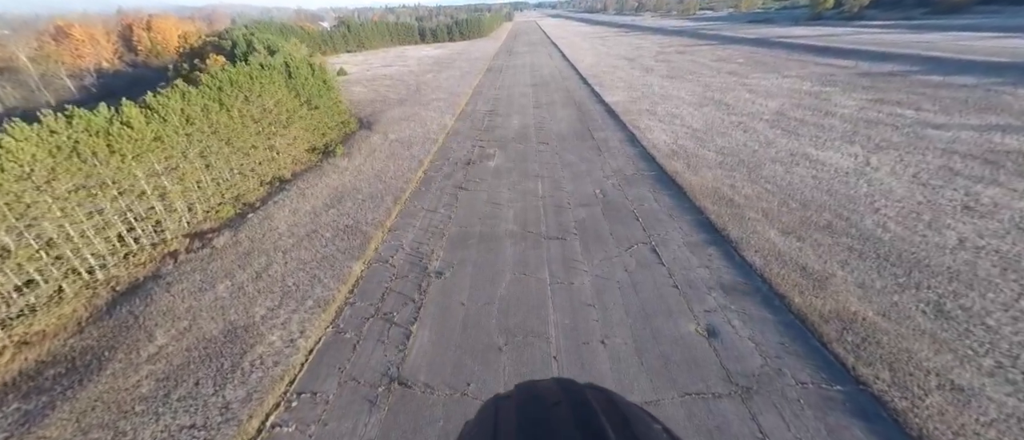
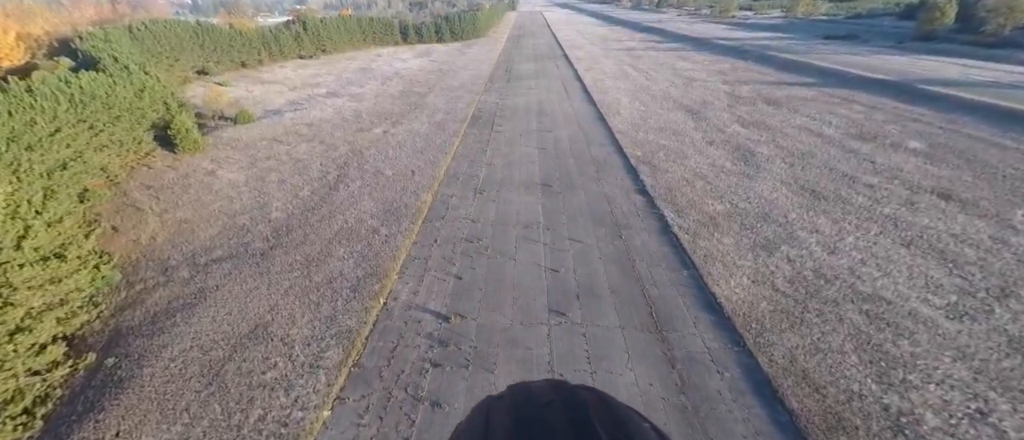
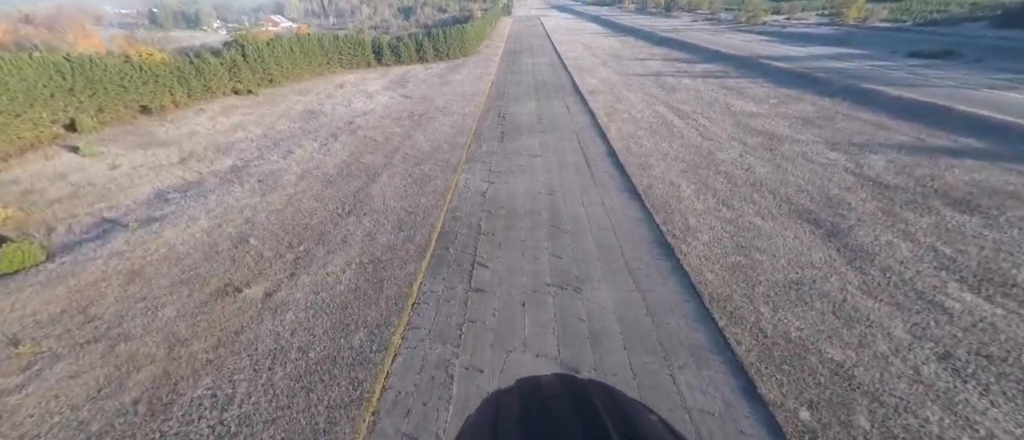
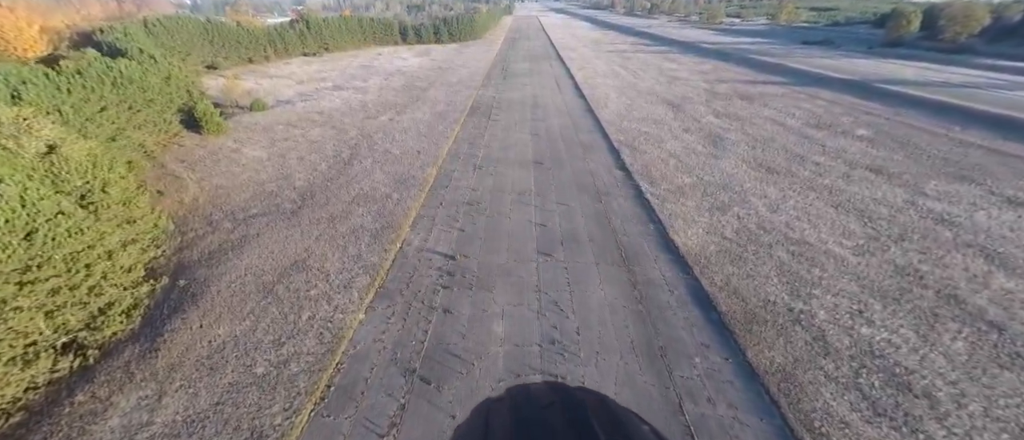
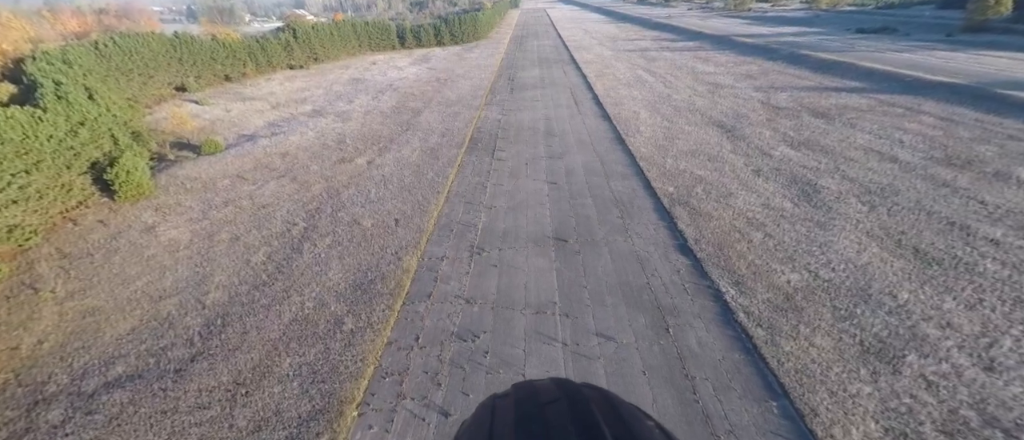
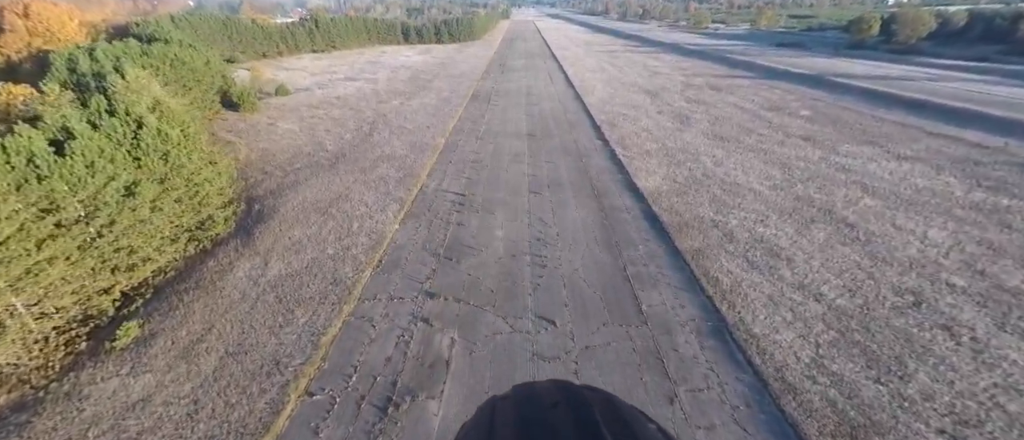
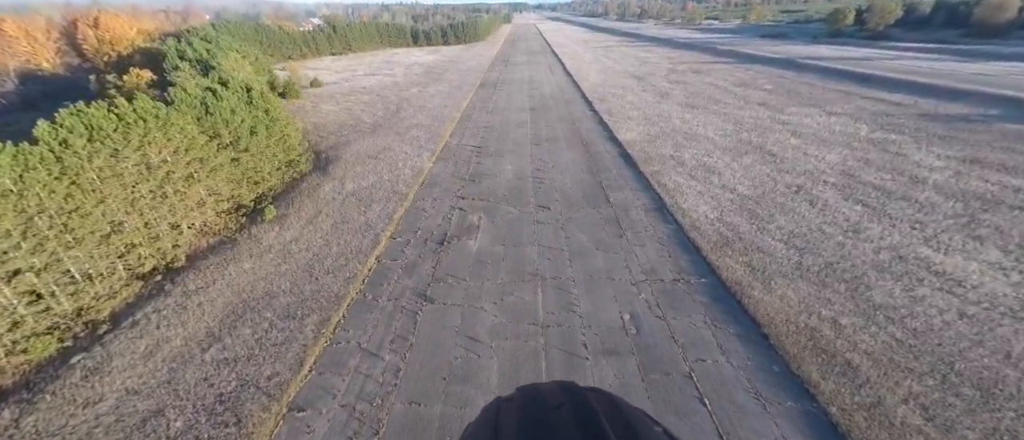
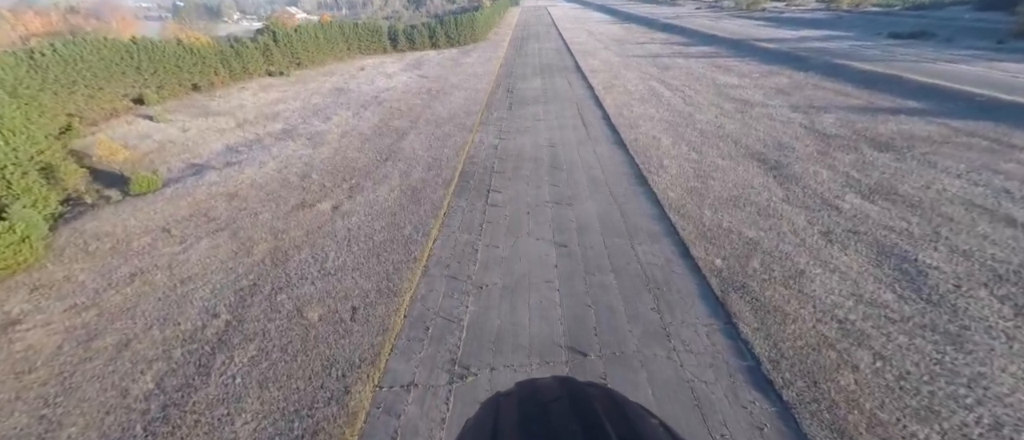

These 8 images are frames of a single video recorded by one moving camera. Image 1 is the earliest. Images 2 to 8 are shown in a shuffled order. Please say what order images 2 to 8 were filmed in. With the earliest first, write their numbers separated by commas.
7, 6, 4, 2, 5, 8, 3
